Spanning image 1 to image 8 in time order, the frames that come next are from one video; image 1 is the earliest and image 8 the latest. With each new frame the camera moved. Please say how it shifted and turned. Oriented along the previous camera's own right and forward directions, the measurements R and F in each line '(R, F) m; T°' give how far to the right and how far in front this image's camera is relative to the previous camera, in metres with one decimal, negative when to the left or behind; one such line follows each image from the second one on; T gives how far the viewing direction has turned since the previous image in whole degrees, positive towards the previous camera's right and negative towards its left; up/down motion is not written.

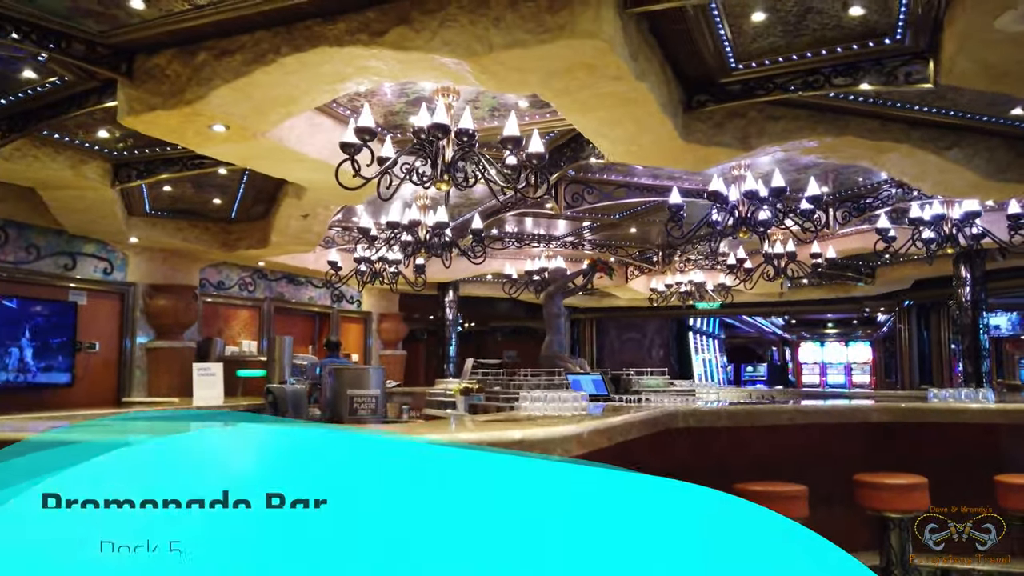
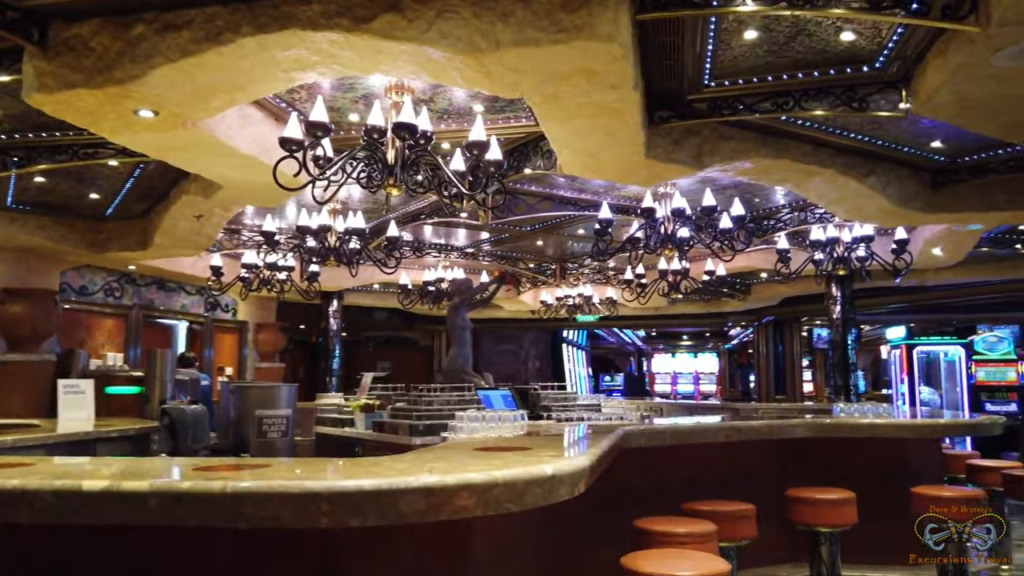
(-0.6, +0.3) m; +11°
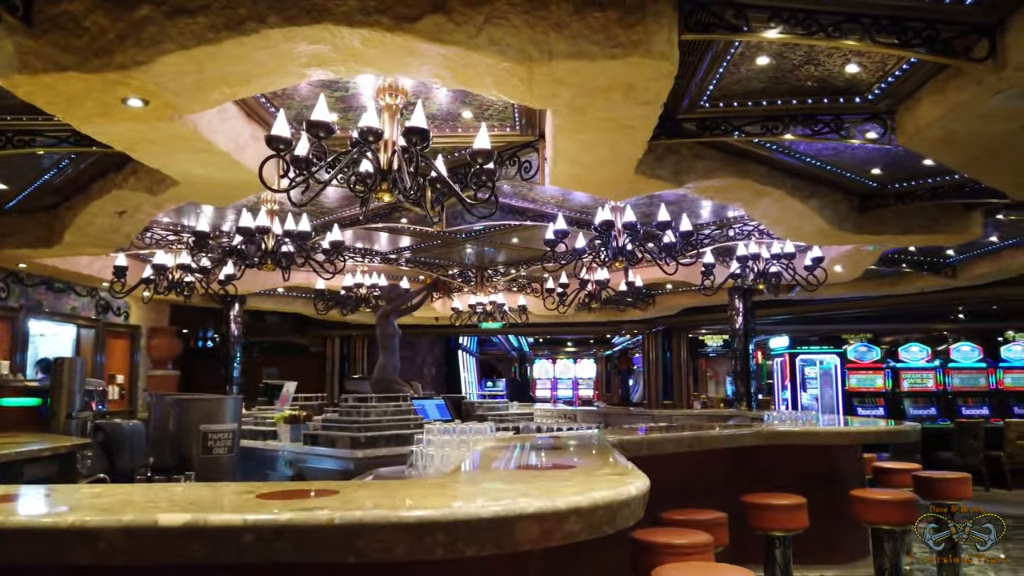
(-0.7, +0.1) m; +9°
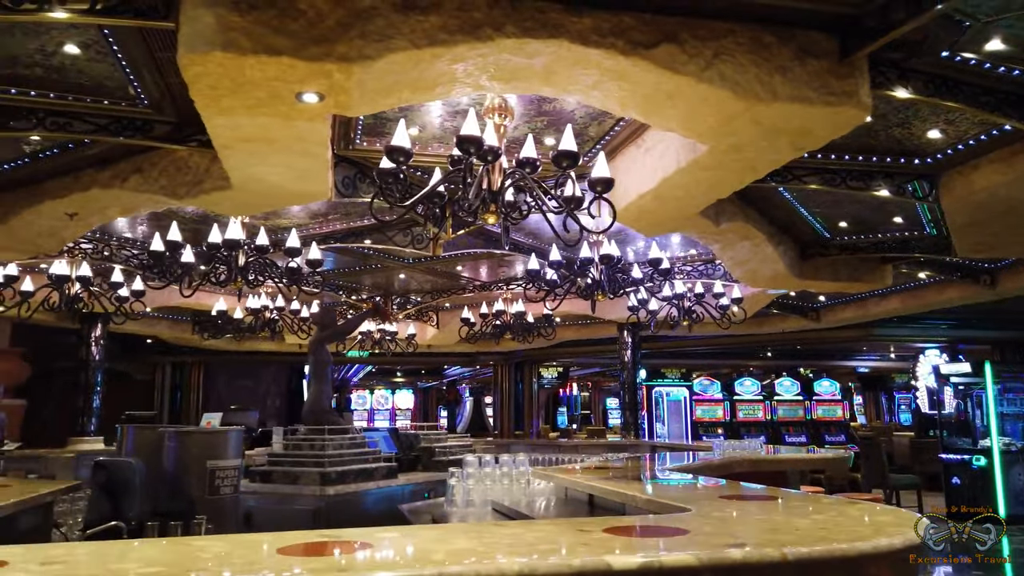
(-1.7, +0.3) m; +15°
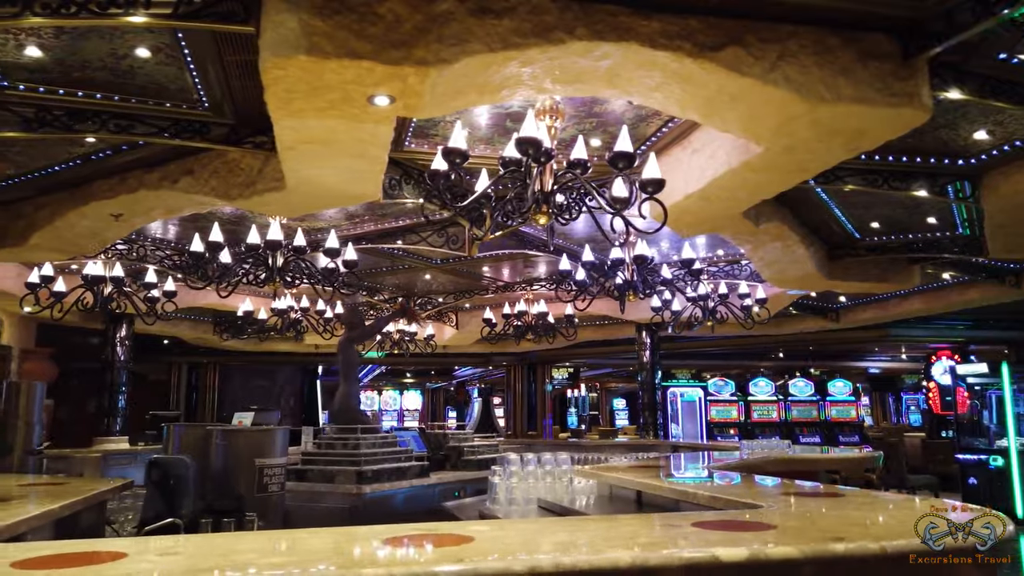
(-0.3, 0.0) m; 0°
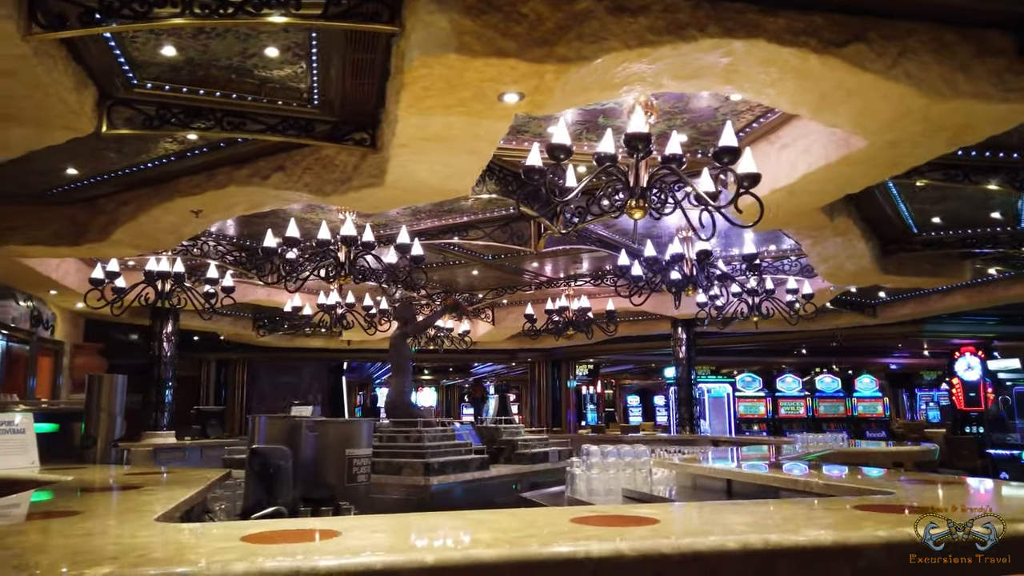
(-0.5, -0.1) m; 0°
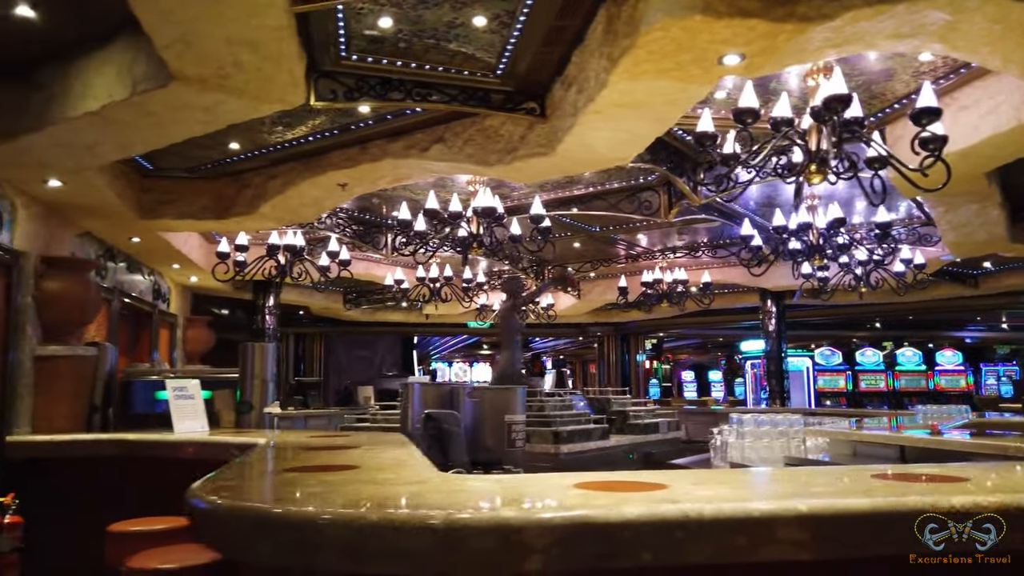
(-0.8, -0.1) m; -3°
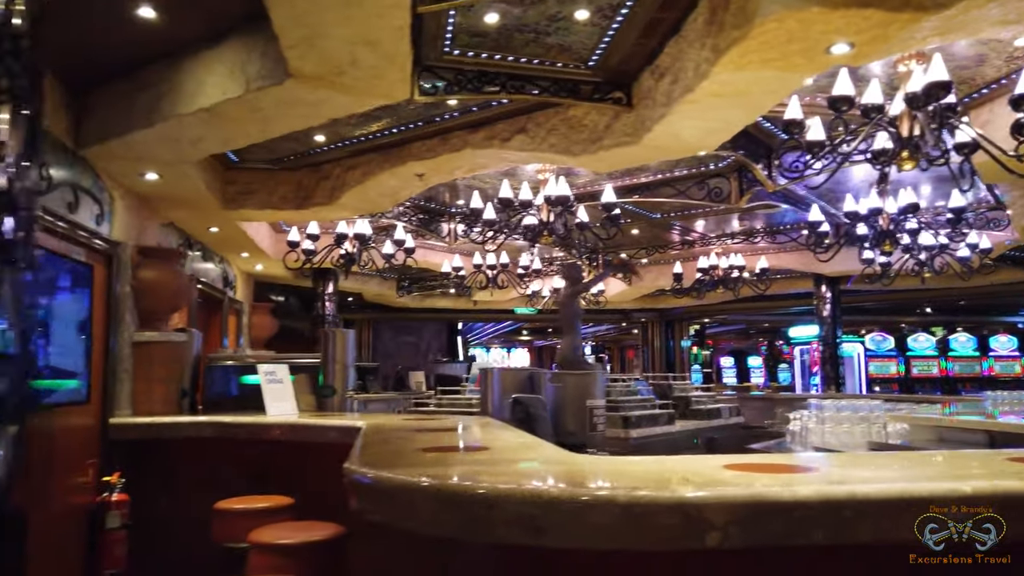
(-0.3, -0.1) m; -2°
